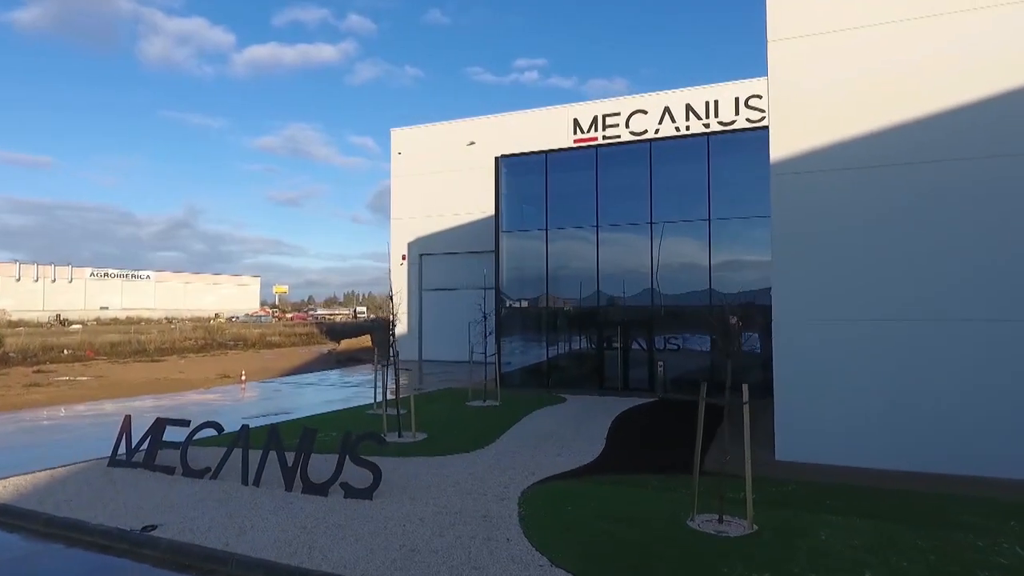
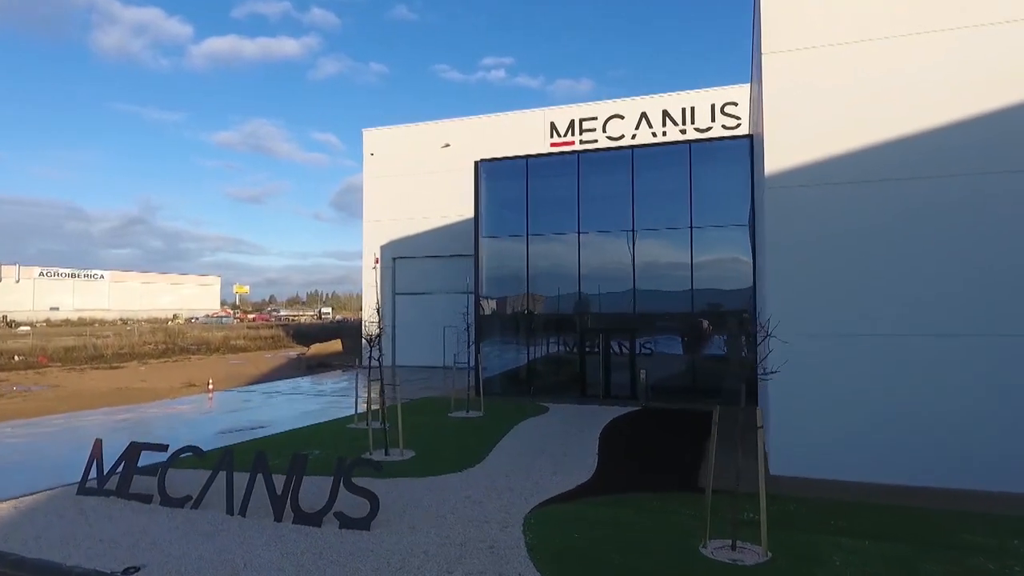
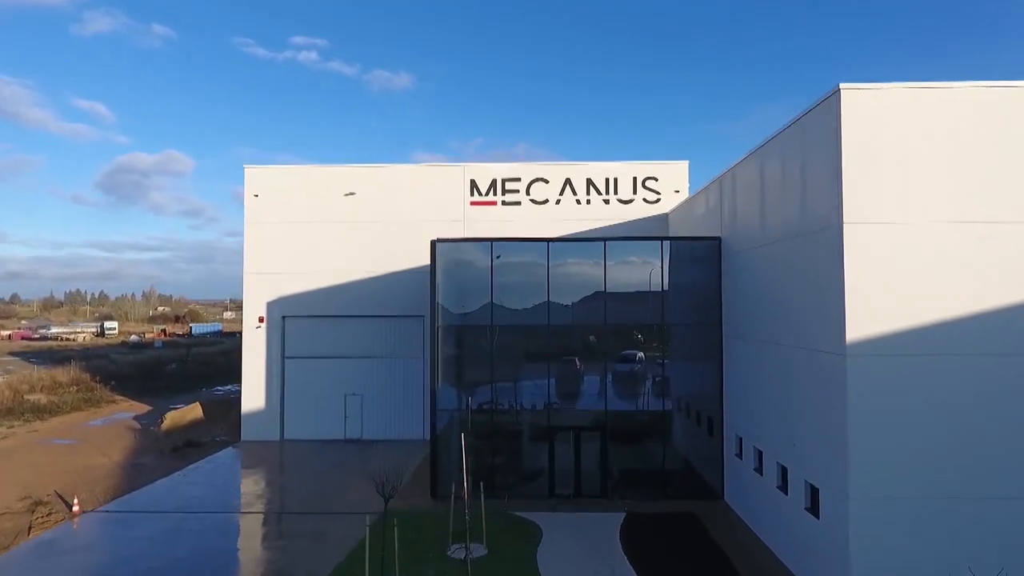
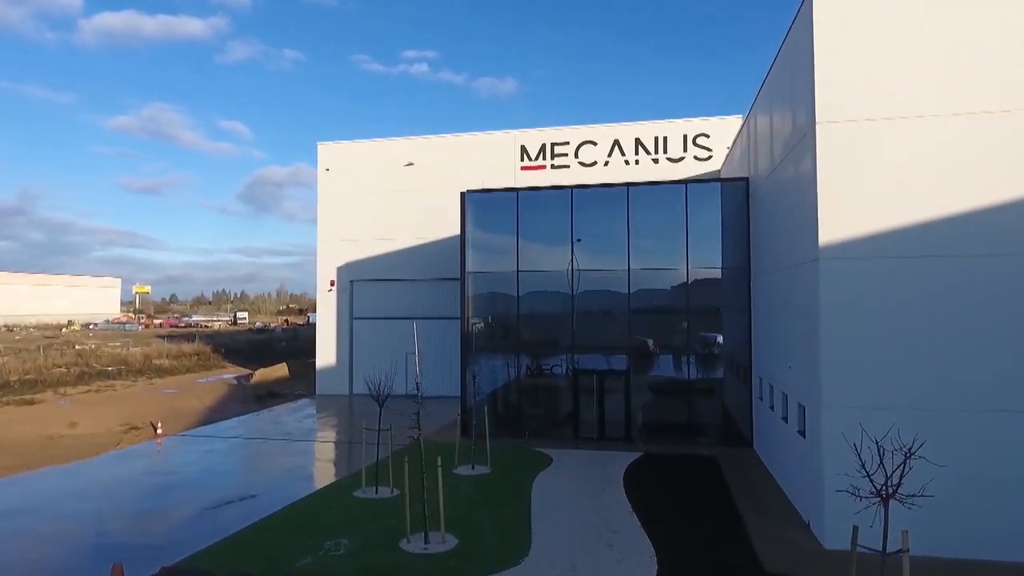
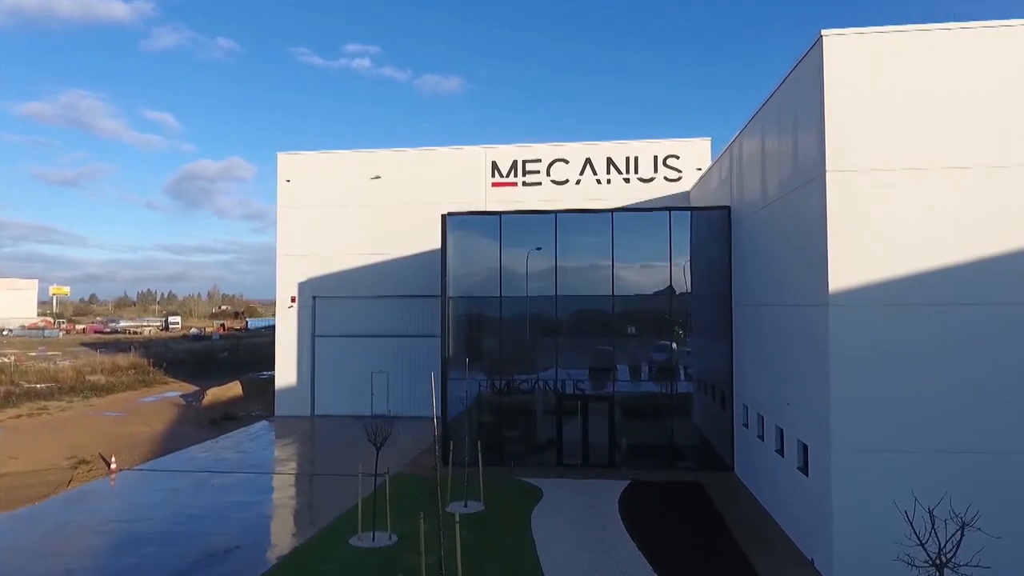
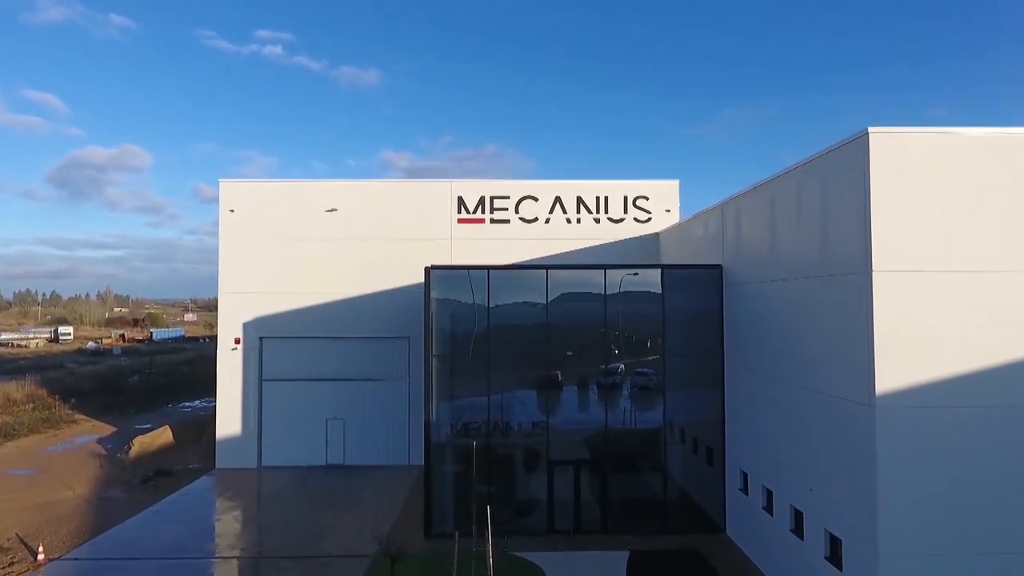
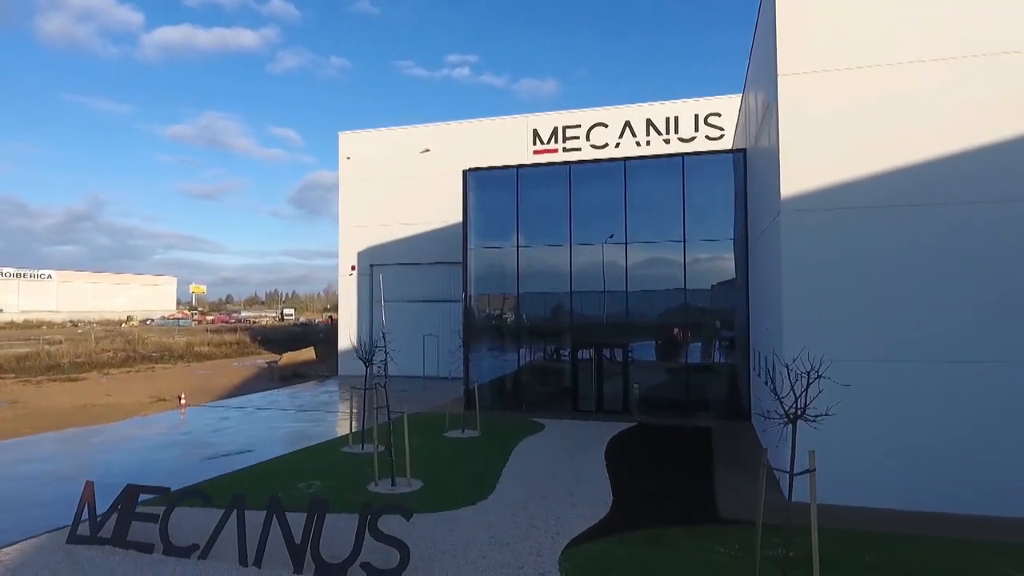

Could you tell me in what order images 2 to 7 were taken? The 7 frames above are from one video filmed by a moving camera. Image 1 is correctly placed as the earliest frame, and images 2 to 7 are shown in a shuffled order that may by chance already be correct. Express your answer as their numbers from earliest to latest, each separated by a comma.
2, 7, 4, 5, 3, 6
